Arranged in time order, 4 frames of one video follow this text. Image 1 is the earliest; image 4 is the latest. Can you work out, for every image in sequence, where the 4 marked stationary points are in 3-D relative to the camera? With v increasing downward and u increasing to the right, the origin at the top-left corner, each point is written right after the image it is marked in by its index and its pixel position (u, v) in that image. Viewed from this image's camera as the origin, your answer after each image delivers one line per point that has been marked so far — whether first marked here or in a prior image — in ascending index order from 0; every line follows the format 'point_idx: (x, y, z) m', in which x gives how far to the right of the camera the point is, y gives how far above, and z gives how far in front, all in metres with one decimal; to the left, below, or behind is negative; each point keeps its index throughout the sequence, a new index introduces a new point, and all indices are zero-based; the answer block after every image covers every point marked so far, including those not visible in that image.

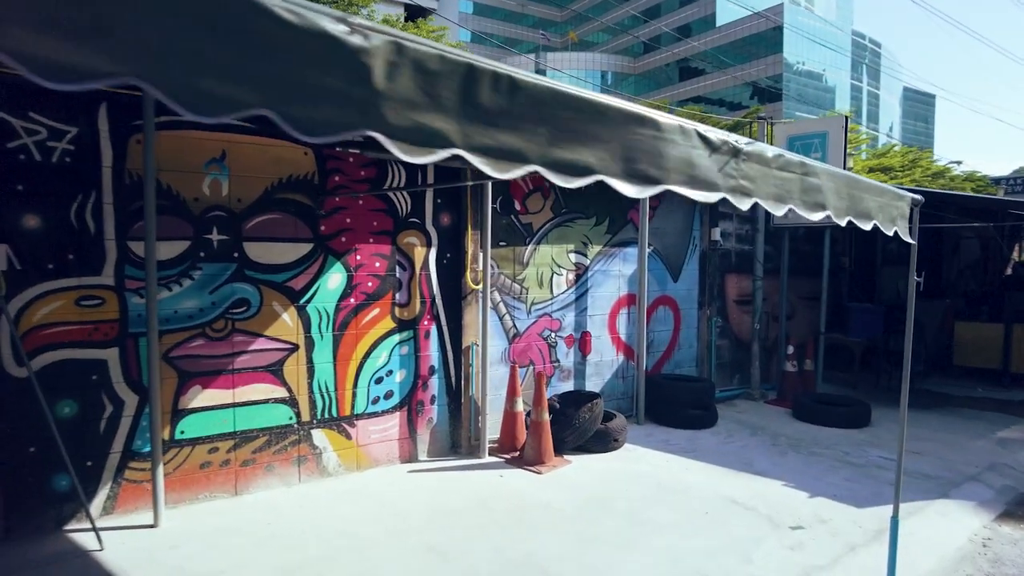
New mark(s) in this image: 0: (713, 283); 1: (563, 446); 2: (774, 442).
0: (+2.6, +0.1, +8.3) m
1: (+0.5, -1.5, +6.1) m
2: (+2.7, -1.6, +6.6) m
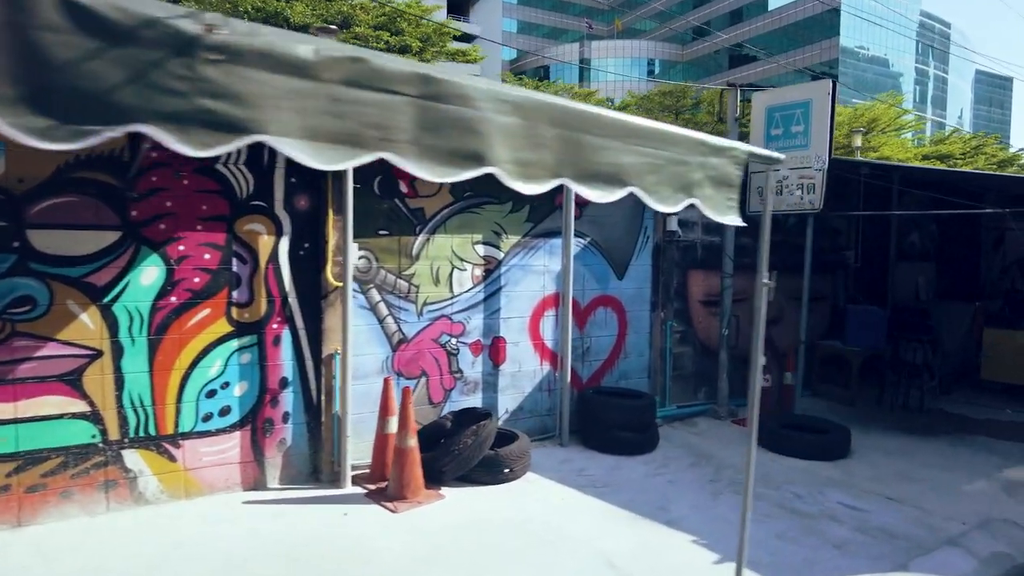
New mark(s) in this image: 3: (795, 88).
0: (+1.8, +0.1, +7.1) m
1: (-0.6, -1.5, +5.1) m
2: (+1.7, -1.6, +5.4) m
3: (+3.1, +2.2, +6.9) m
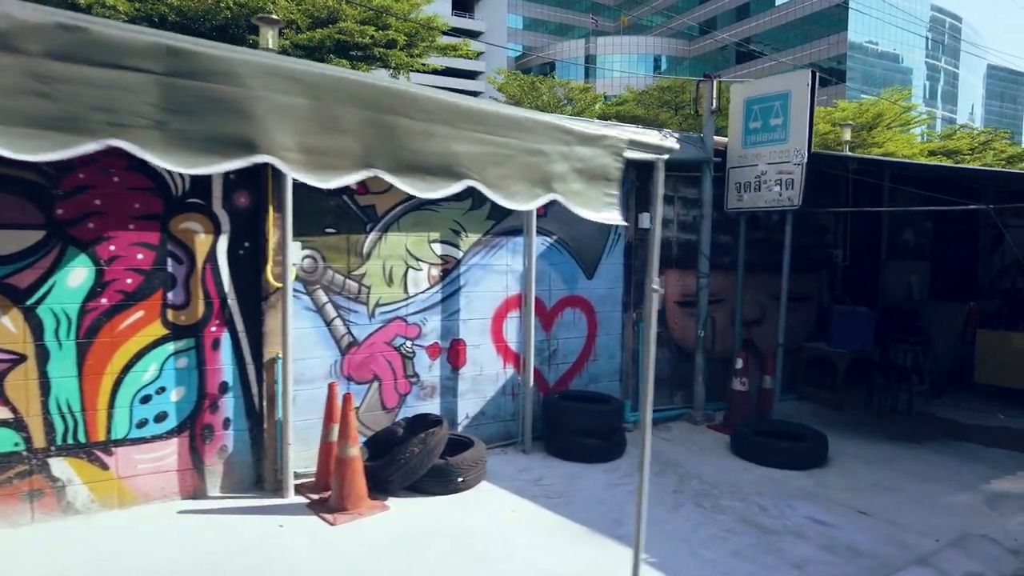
0: (+1.4, +0.1, +6.8) m
1: (-0.9, -1.5, +4.9) m
2: (+1.4, -1.6, +5.2) m
3: (+2.7, +2.2, +6.6) m
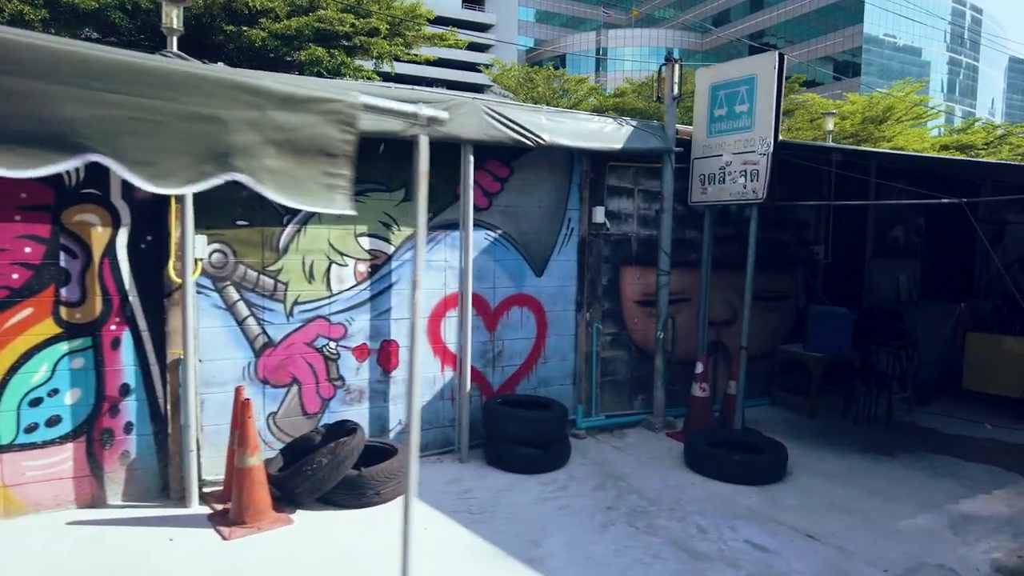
0: (+0.9, +0.1, +6.4) m
1: (-1.5, -1.5, +4.5) m
2: (+0.8, -1.6, +4.8) m
3: (+2.2, +2.2, +6.2) m
